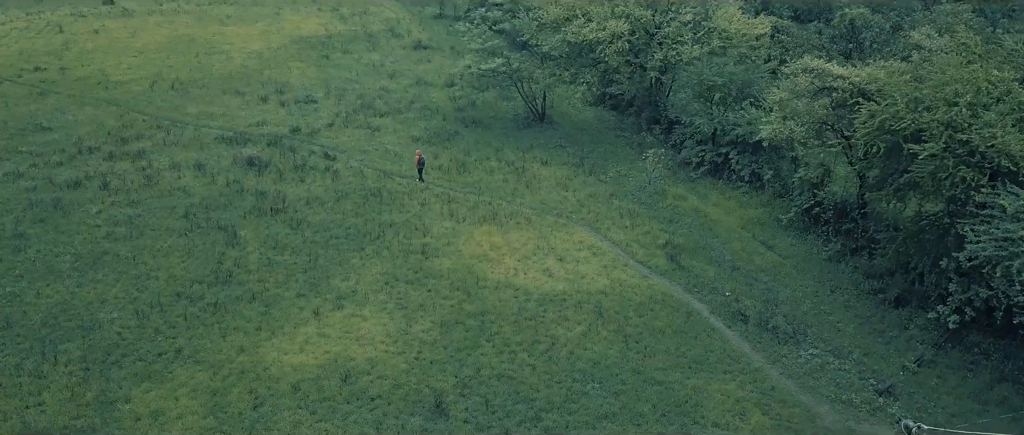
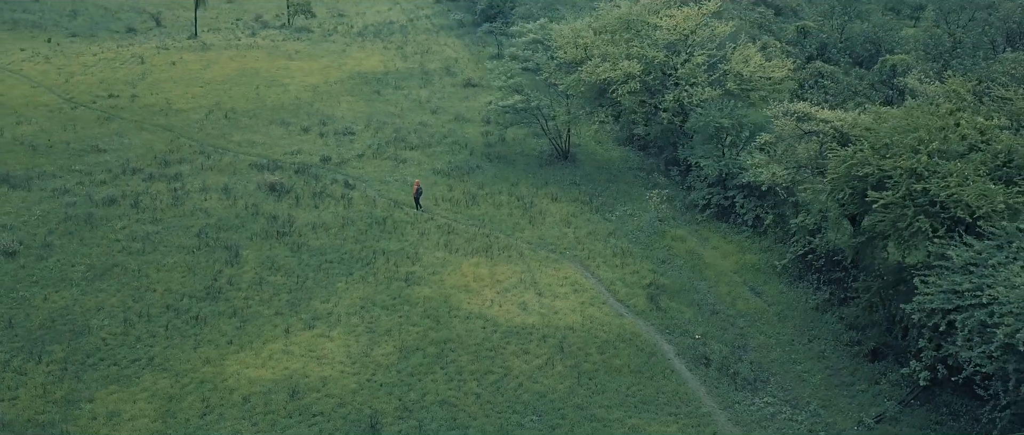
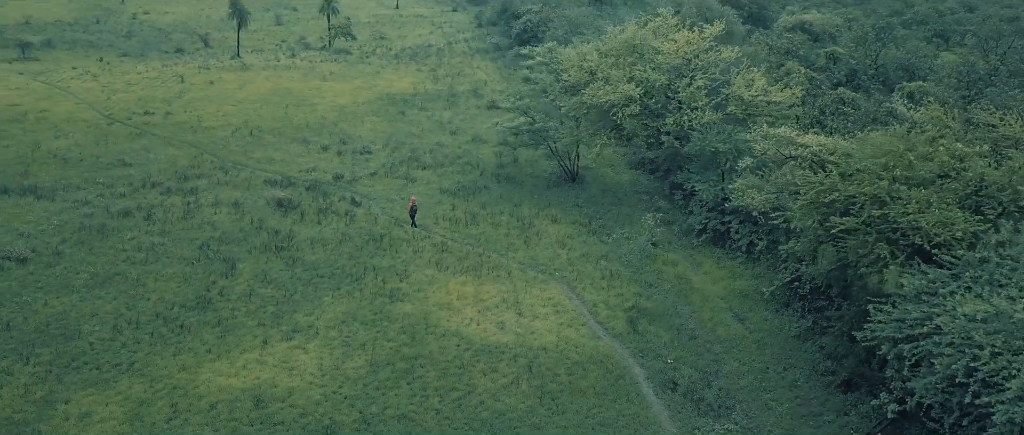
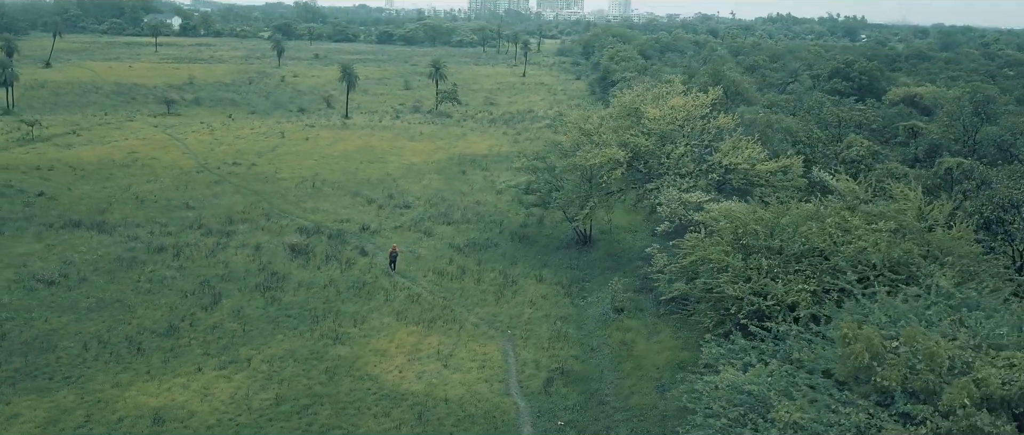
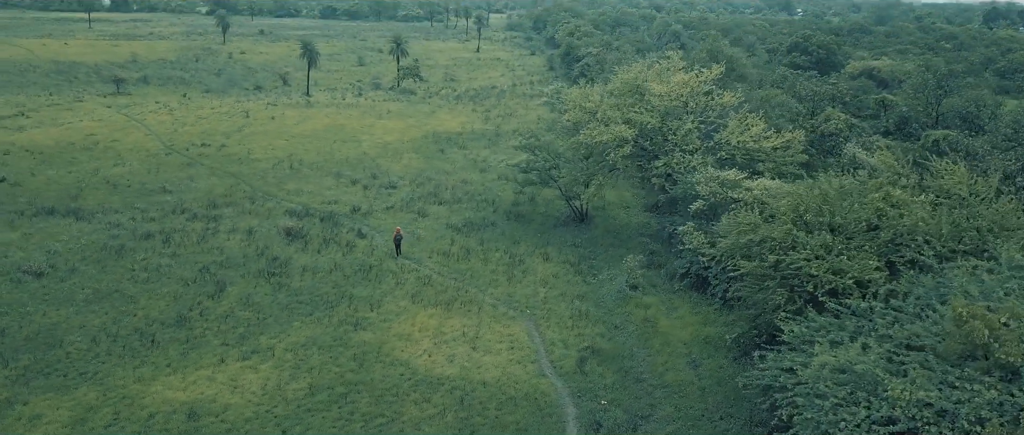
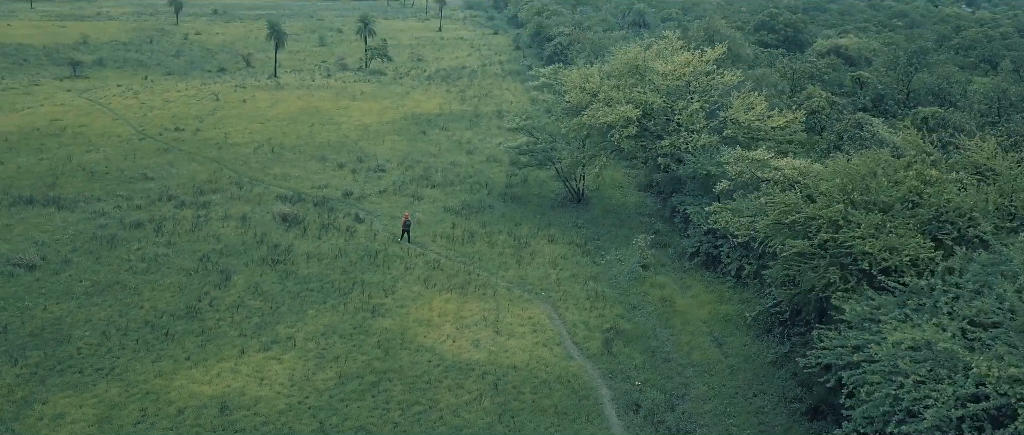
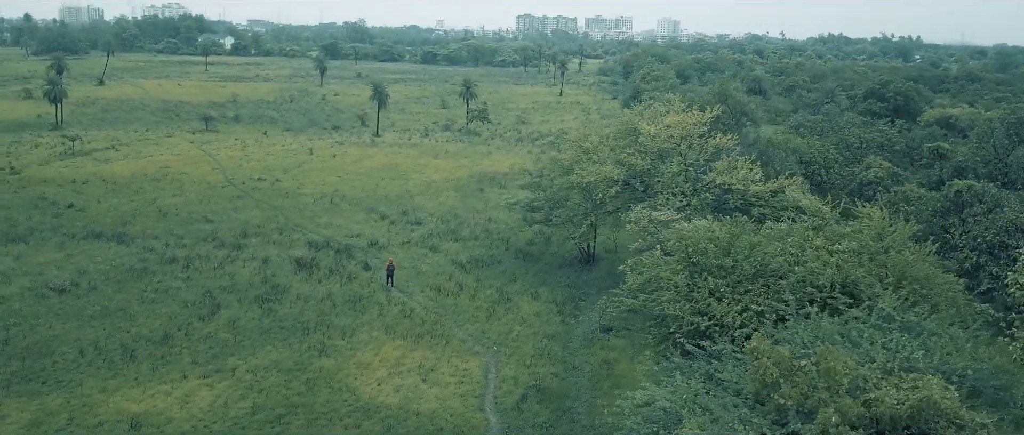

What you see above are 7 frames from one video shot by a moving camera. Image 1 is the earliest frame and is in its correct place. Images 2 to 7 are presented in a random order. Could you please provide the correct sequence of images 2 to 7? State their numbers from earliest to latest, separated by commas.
2, 3, 6, 5, 4, 7
